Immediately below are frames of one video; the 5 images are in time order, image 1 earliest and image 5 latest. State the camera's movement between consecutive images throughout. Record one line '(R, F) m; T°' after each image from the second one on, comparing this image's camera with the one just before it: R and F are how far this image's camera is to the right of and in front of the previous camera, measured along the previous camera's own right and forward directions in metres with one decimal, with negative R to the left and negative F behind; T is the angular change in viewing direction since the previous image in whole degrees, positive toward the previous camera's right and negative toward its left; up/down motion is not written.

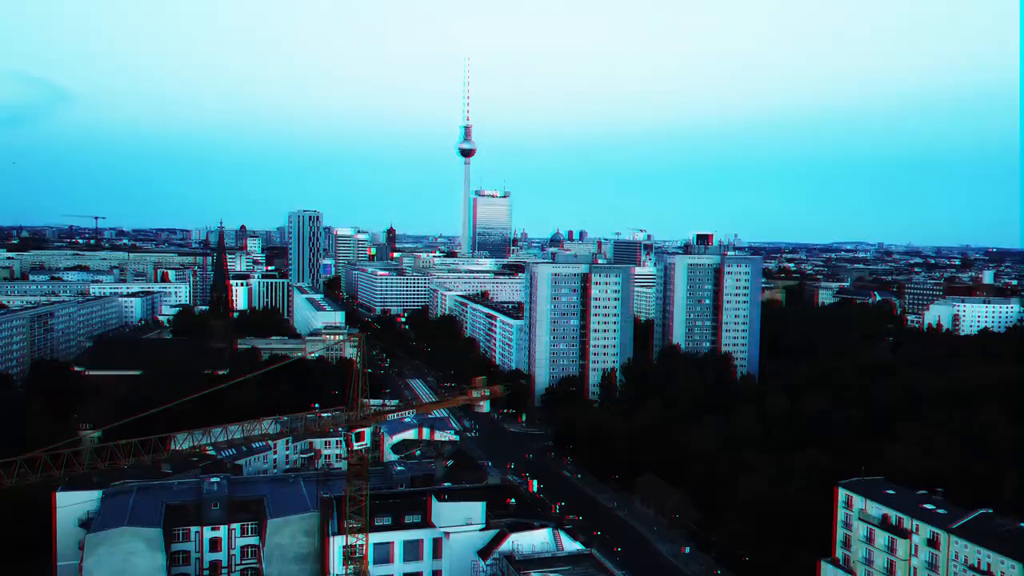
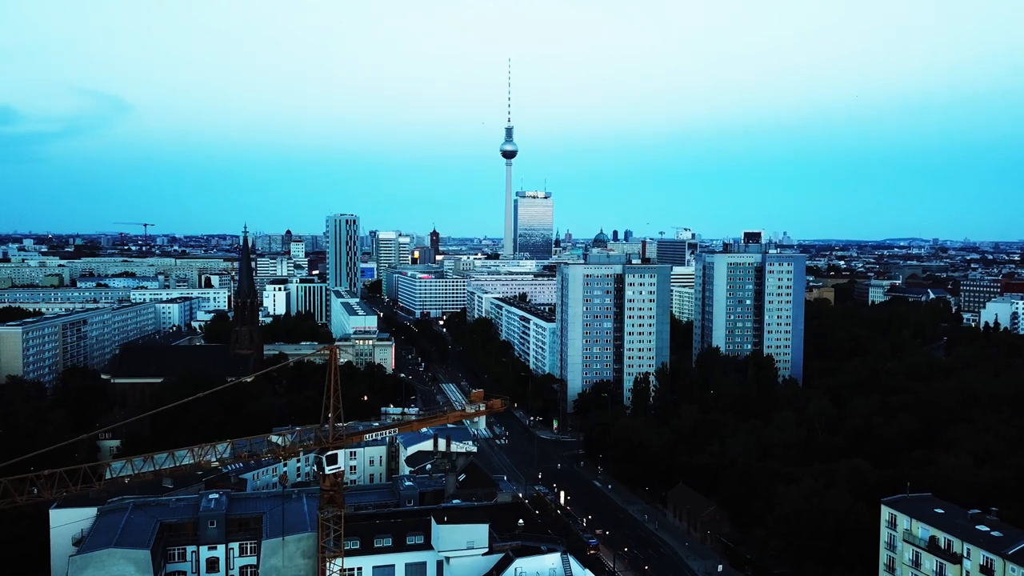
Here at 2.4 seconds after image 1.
(+0.7, +1.2) m; -3°
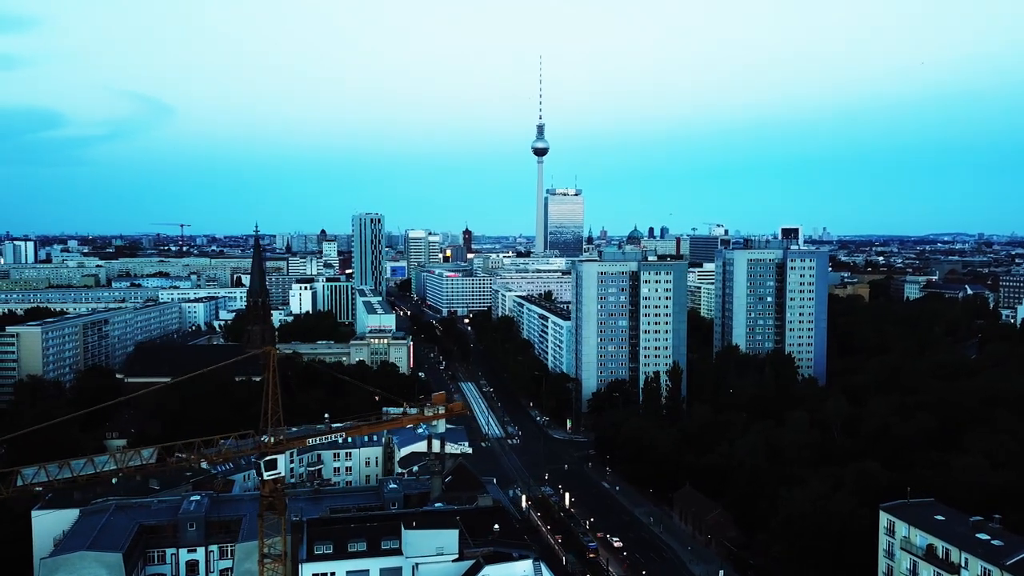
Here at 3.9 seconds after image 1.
(+1.1, +0.4) m; -2°
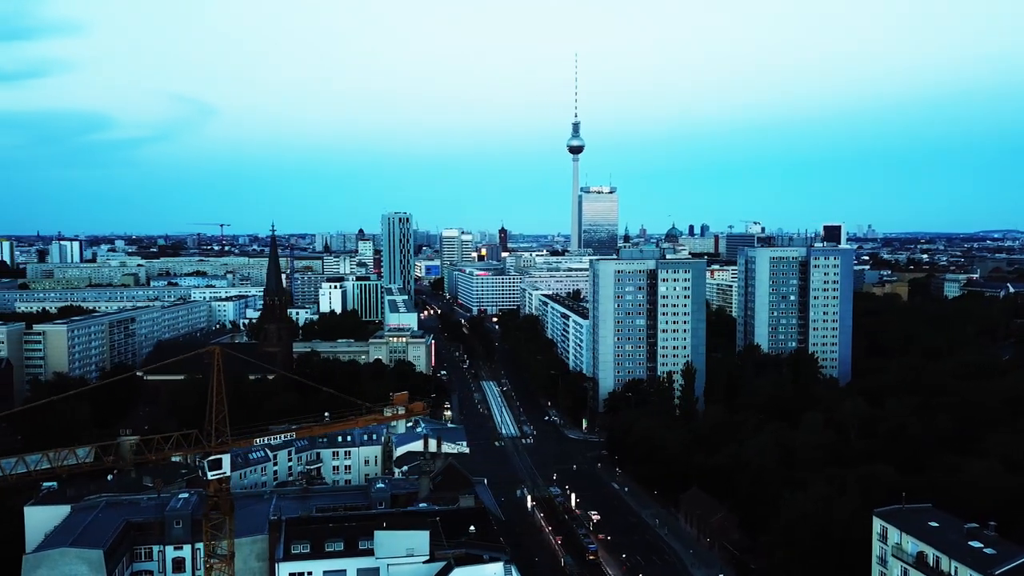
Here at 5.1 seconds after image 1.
(+1.1, +0.2) m; -3°
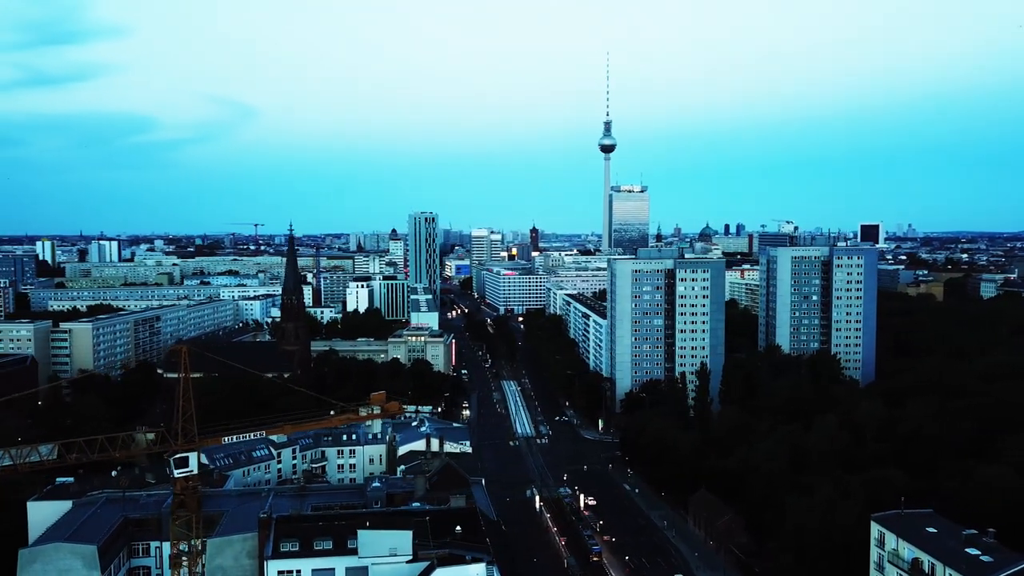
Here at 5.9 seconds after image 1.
(+0.8, +0.1) m; -2°
